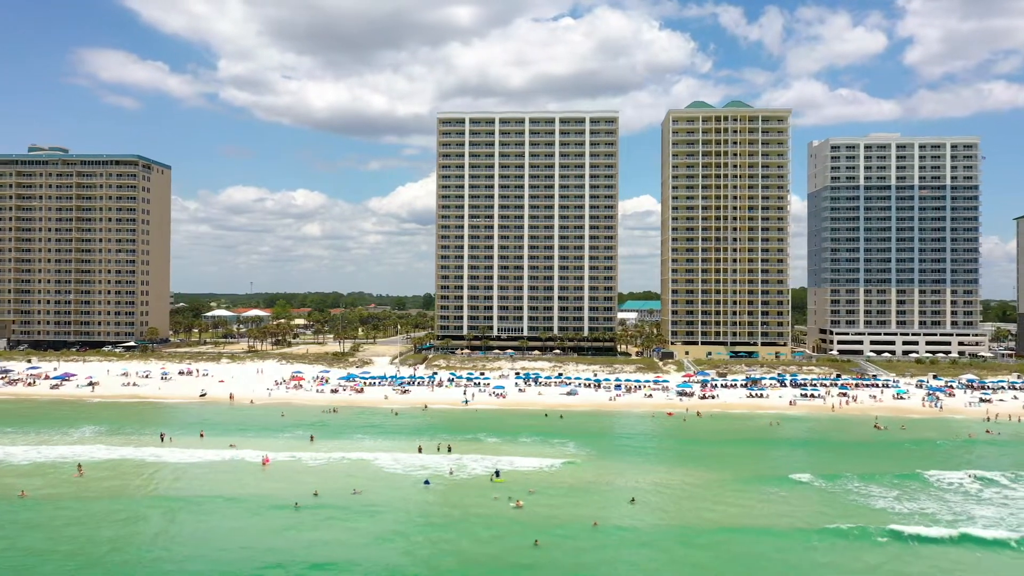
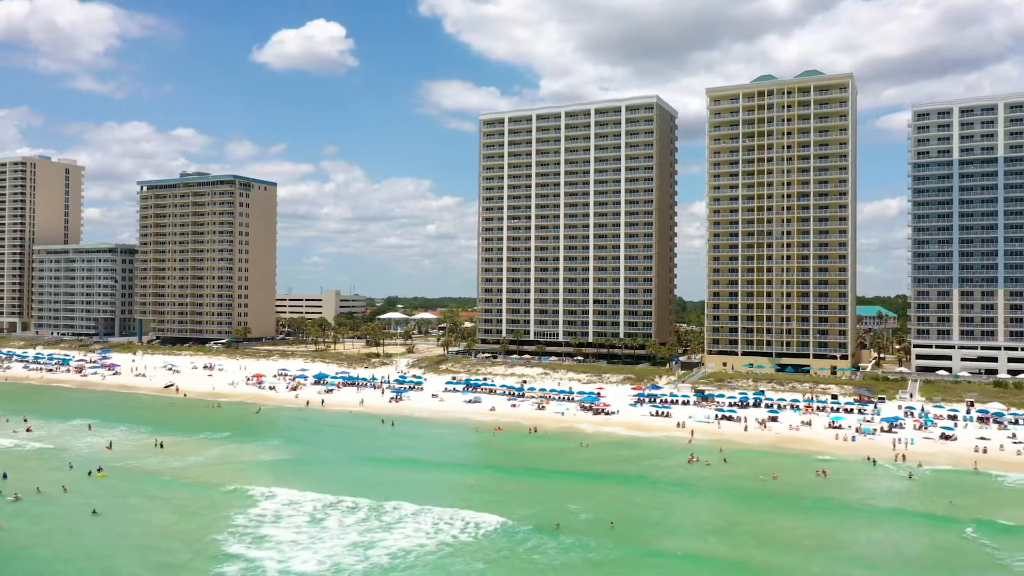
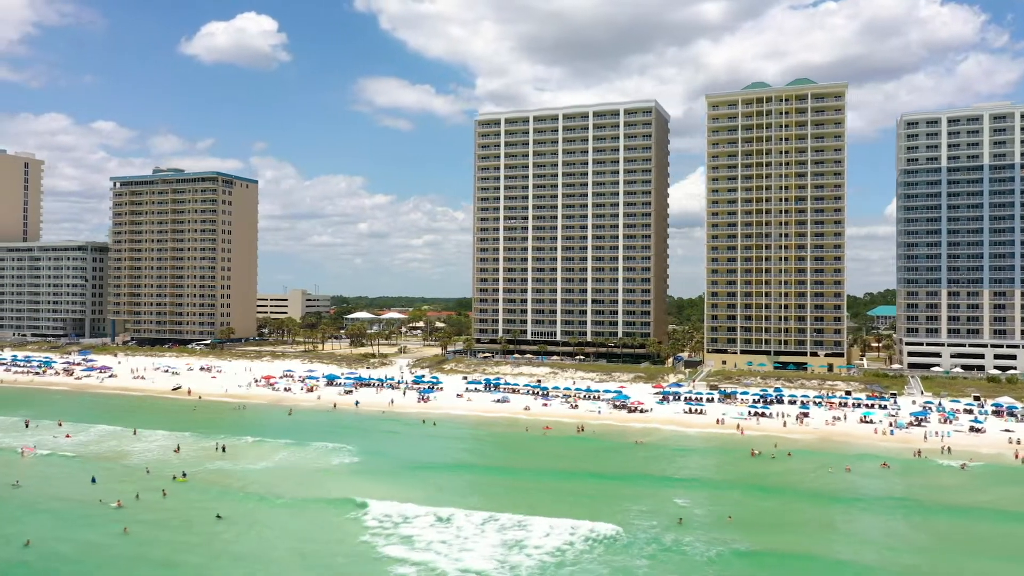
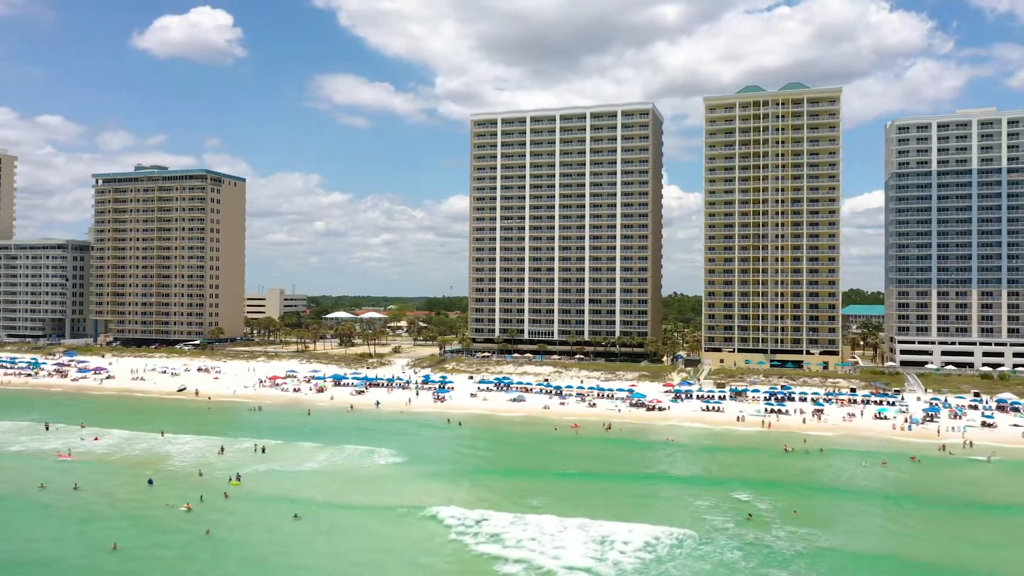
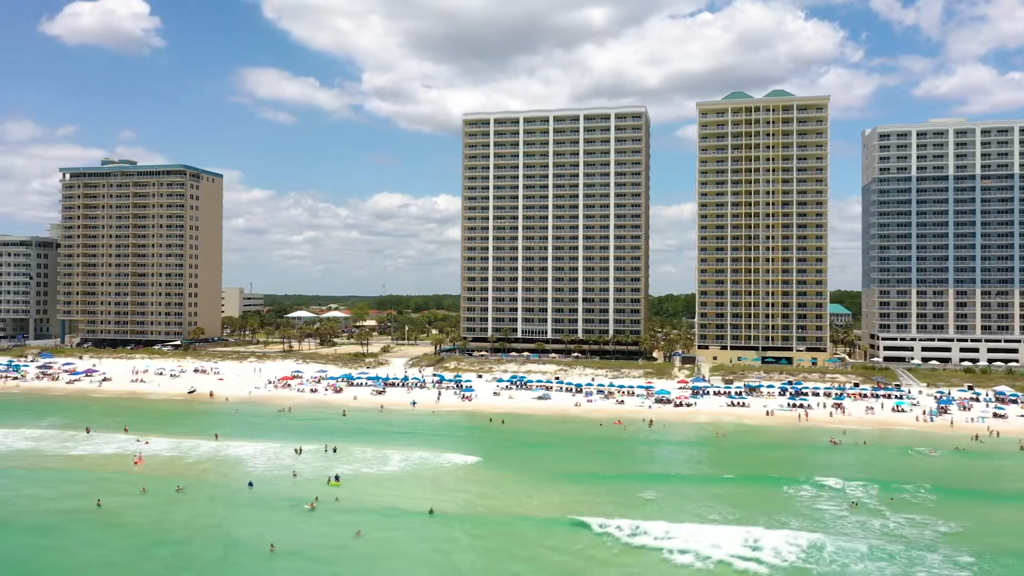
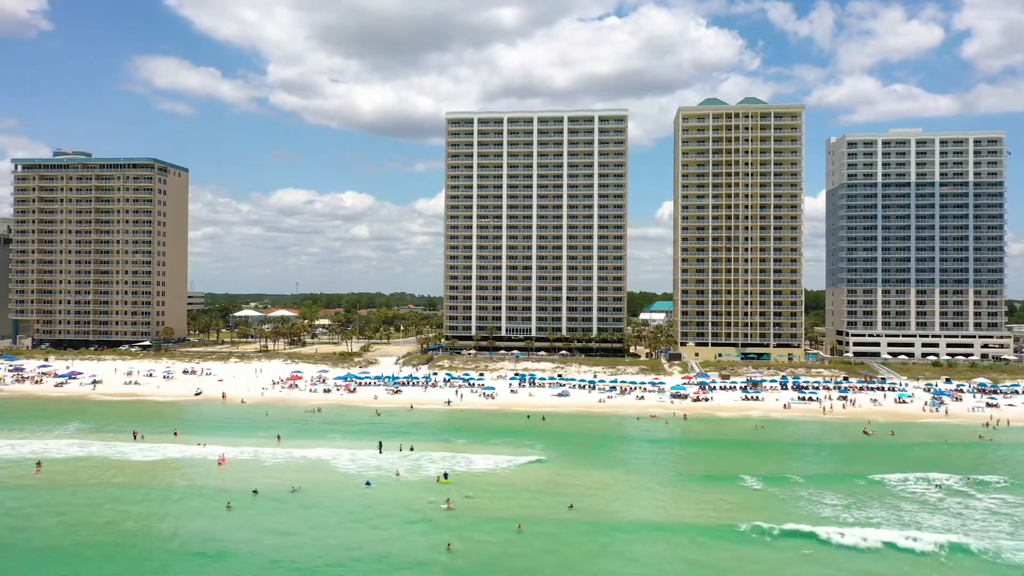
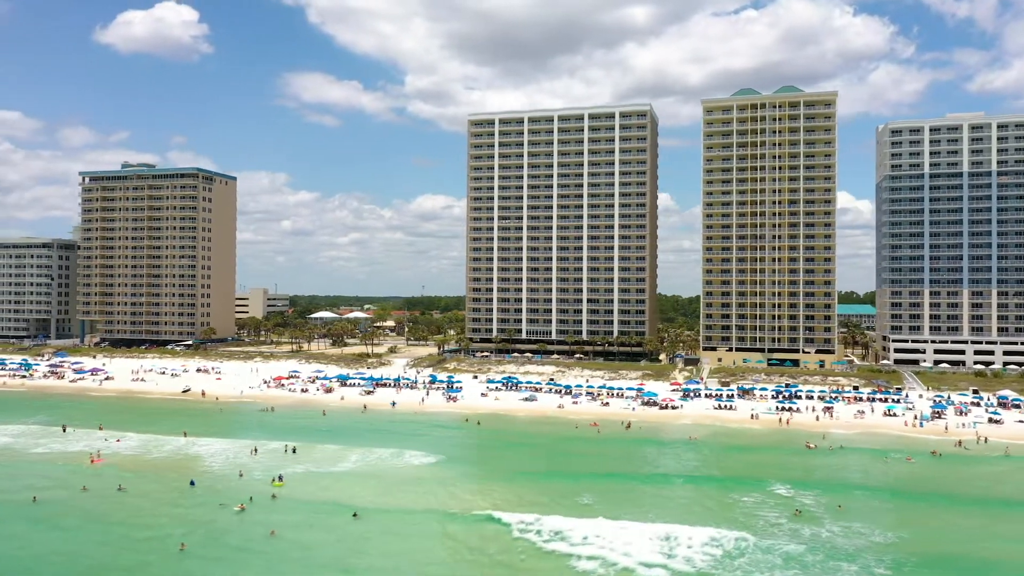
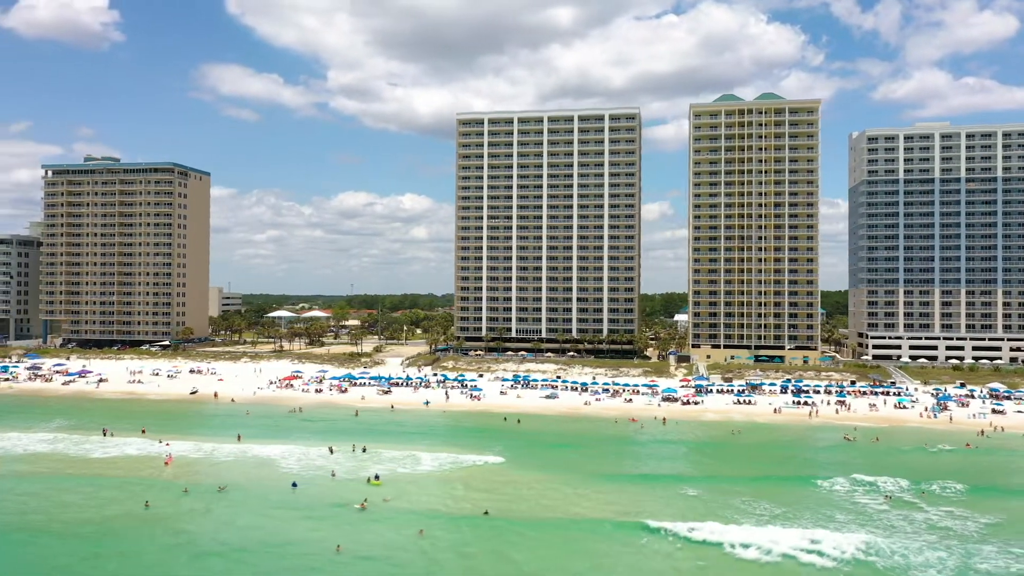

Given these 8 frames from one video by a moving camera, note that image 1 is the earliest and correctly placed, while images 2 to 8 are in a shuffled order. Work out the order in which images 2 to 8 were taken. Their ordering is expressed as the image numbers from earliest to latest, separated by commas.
6, 8, 5, 7, 4, 3, 2
